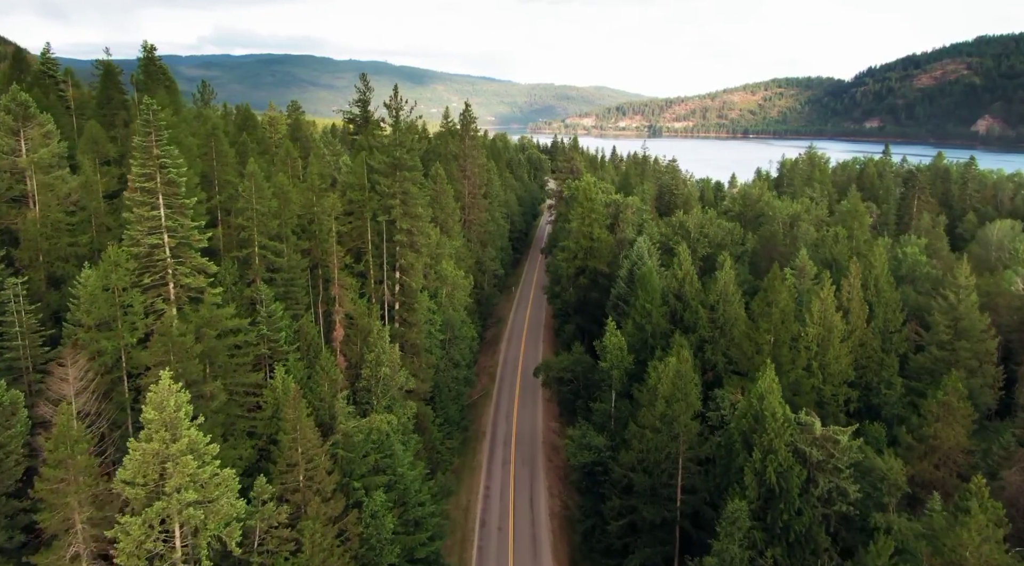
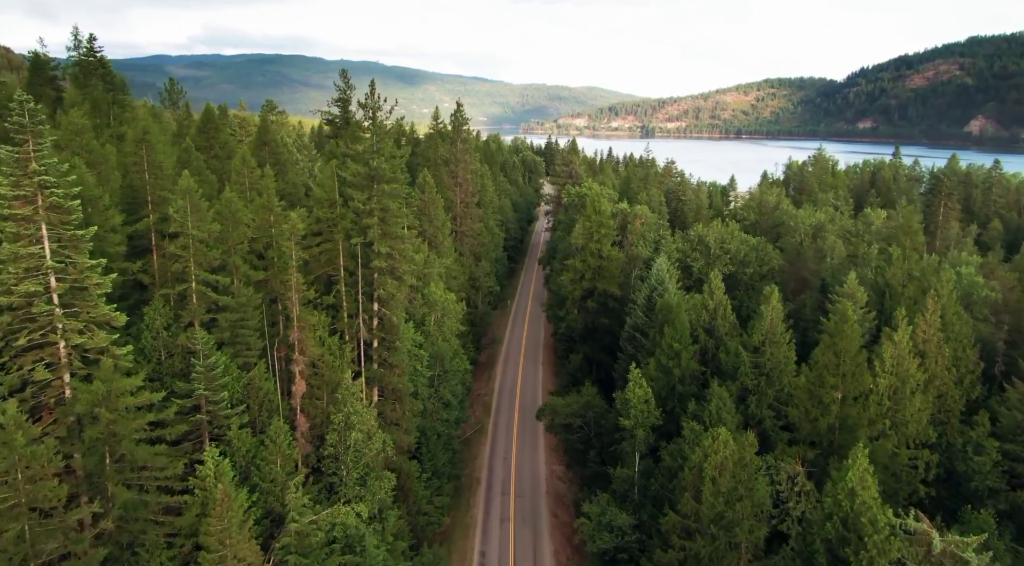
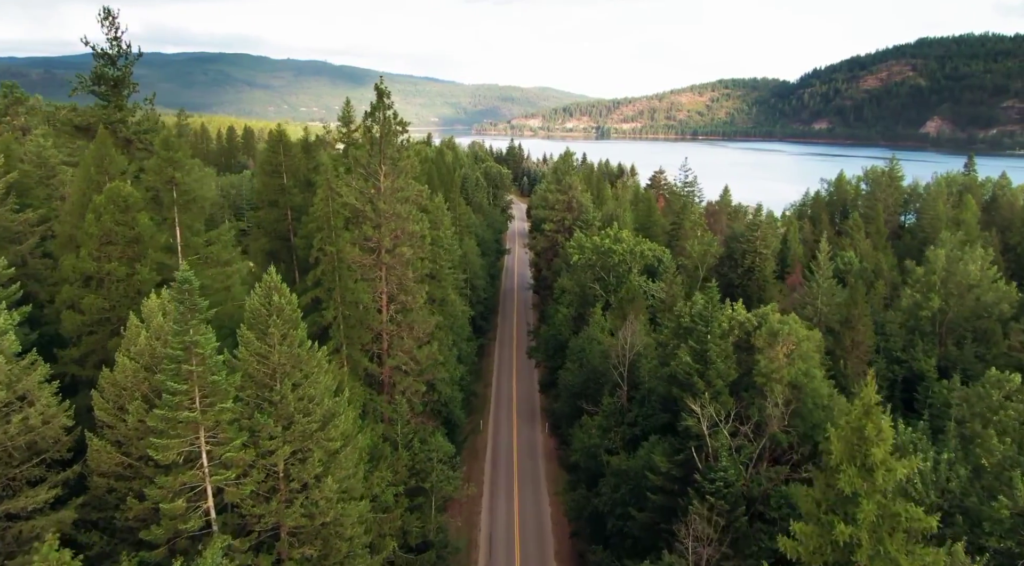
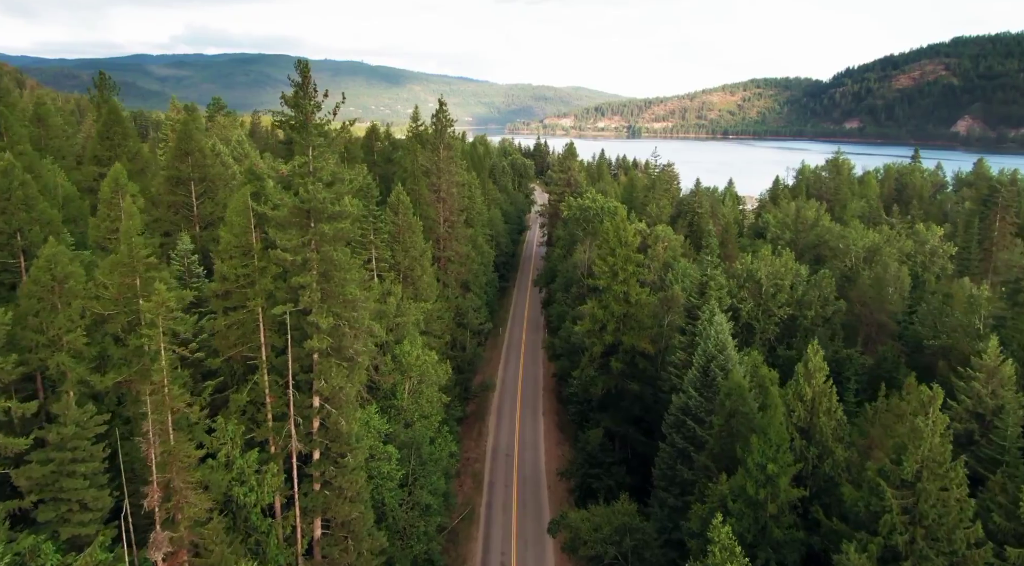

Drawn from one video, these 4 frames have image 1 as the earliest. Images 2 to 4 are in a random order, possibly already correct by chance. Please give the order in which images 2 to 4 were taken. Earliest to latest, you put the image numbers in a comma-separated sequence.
2, 4, 3
